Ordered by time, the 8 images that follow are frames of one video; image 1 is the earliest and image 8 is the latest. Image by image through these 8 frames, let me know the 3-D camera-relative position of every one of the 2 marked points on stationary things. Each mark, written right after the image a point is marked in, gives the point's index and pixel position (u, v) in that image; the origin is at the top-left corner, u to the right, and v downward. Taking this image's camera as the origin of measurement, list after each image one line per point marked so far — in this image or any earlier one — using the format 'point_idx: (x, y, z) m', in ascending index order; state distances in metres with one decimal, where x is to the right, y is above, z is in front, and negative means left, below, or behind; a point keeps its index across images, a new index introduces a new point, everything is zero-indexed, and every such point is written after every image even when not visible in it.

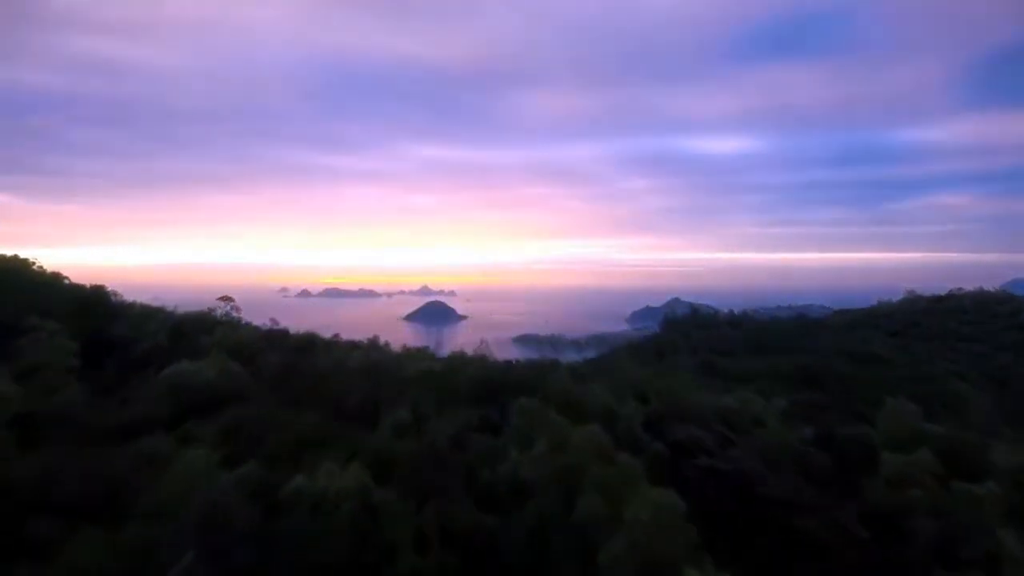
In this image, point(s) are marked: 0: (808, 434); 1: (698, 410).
0: (+2.8, -1.4, +8.3) m
1: (+1.7, -1.1, +8.1) m
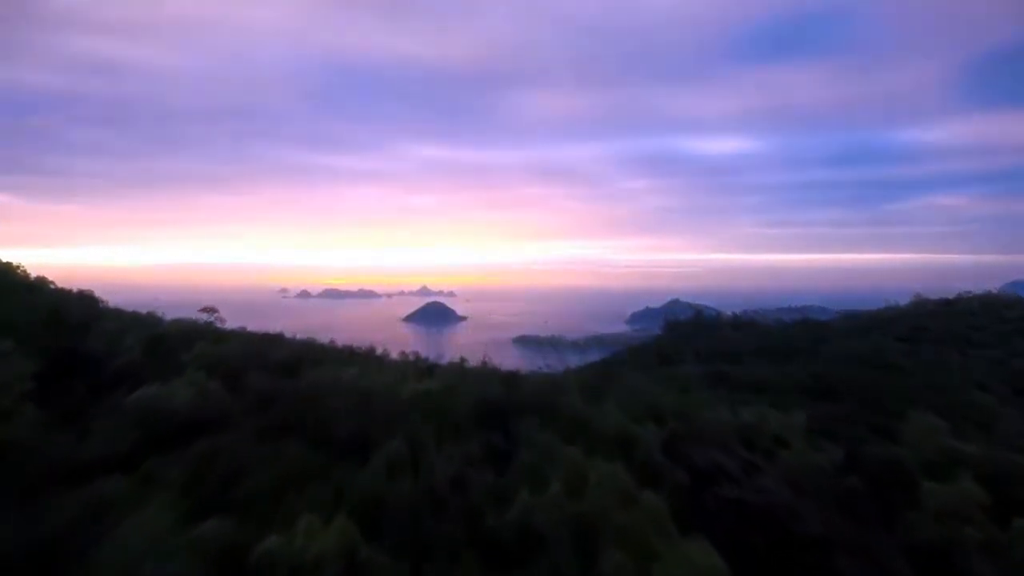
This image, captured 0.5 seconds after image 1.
0: (+2.8, -1.5, +7.7) m
1: (+1.7, -1.2, +7.5) m
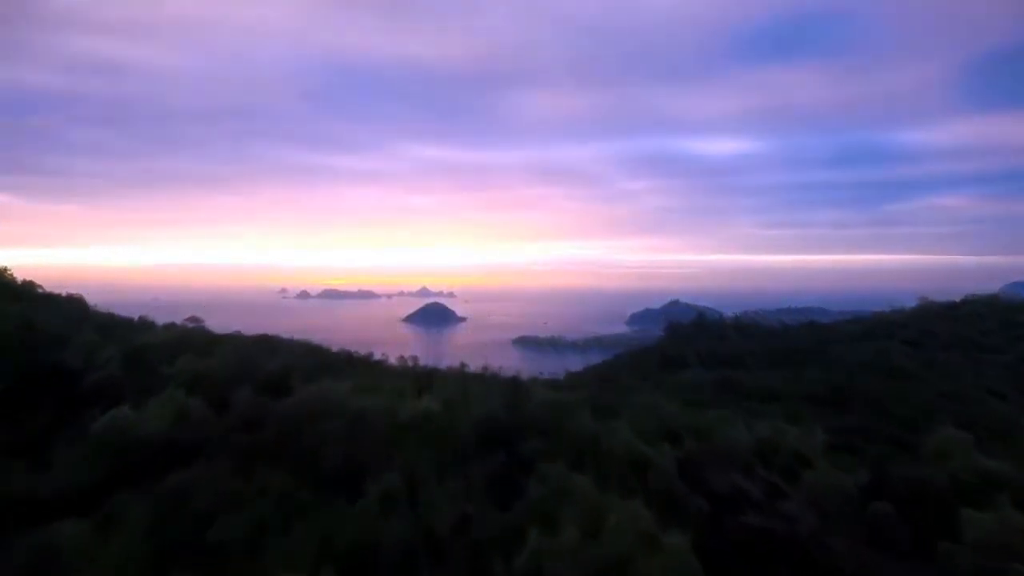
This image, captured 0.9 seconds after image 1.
0: (+2.8, -1.5, +7.2) m
1: (+1.8, -1.3, +7.1) m
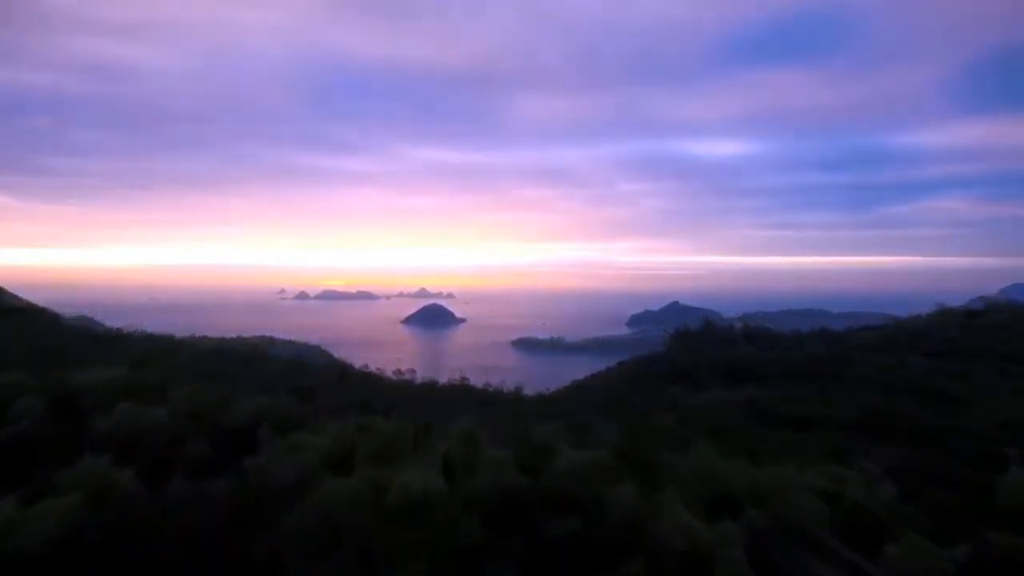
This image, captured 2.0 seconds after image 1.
0: (+3.0, -1.7, +5.9) m
1: (+1.9, -1.5, +5.7) m
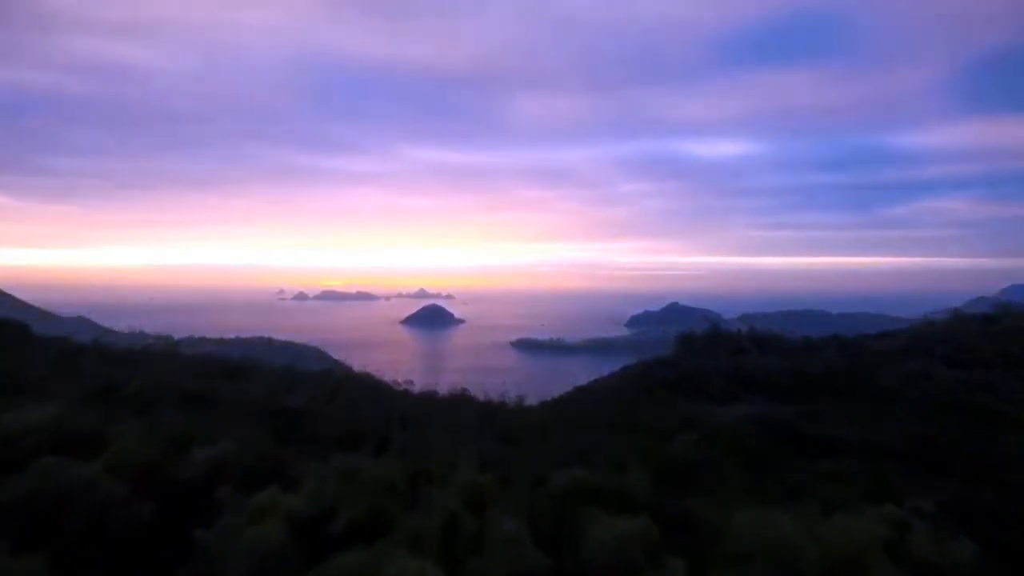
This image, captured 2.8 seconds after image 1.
0: (+3.1, -1.9, +4.6) m
1: (+2.0, -1.7, +4.4) m
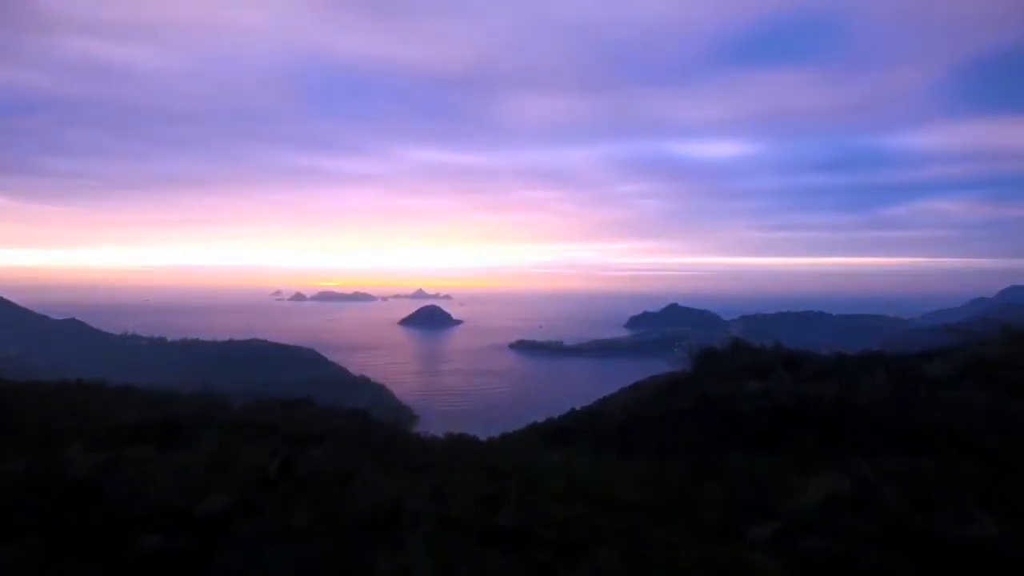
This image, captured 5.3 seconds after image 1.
0: (+3.4, -2.3, +1.4) m
1: (+2.3, -2.0, +1.2) m
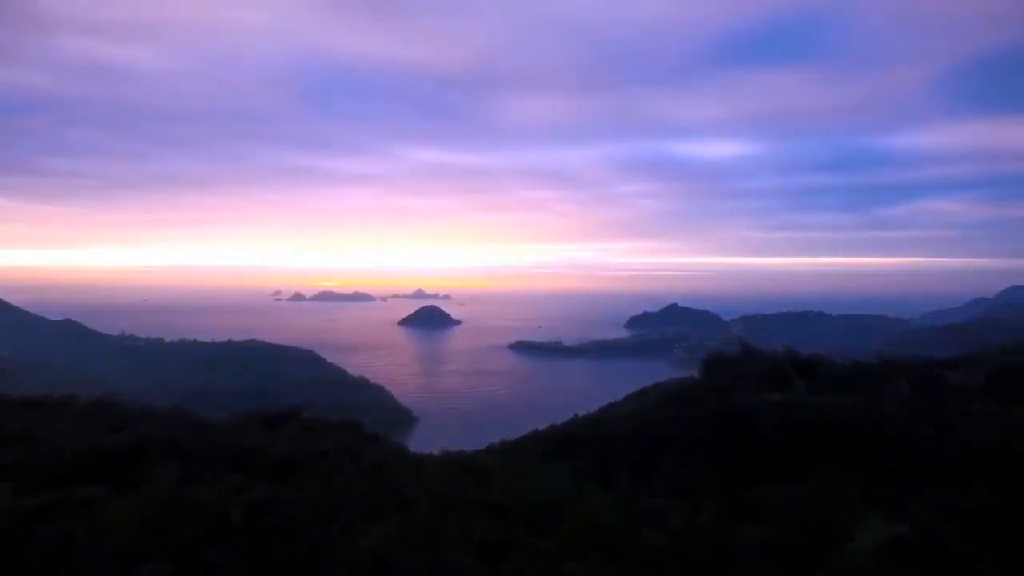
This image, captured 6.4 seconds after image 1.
0: (+3.6, -2.3, +1.4) m
1: (+2.5, -2.0, +1.2) m
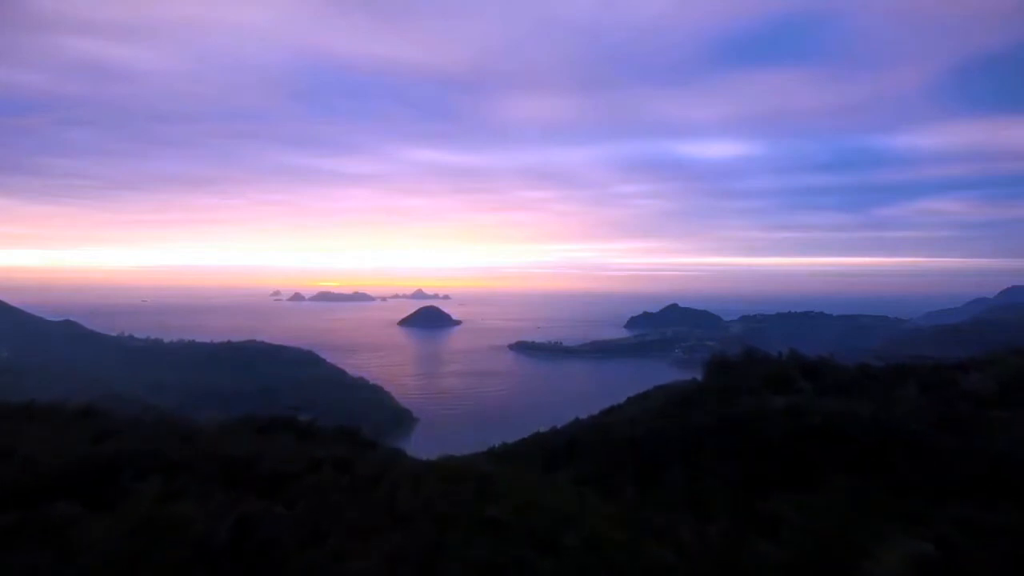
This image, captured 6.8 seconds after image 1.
0: (+4.7, -1.9, +1.0) m
1: (+3.7, -1.6, +0.8) m
